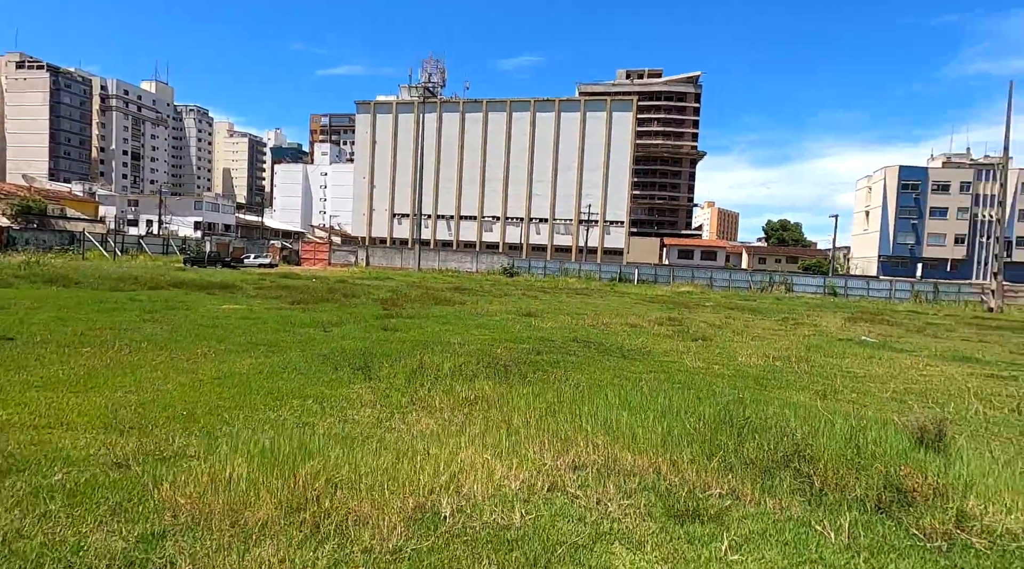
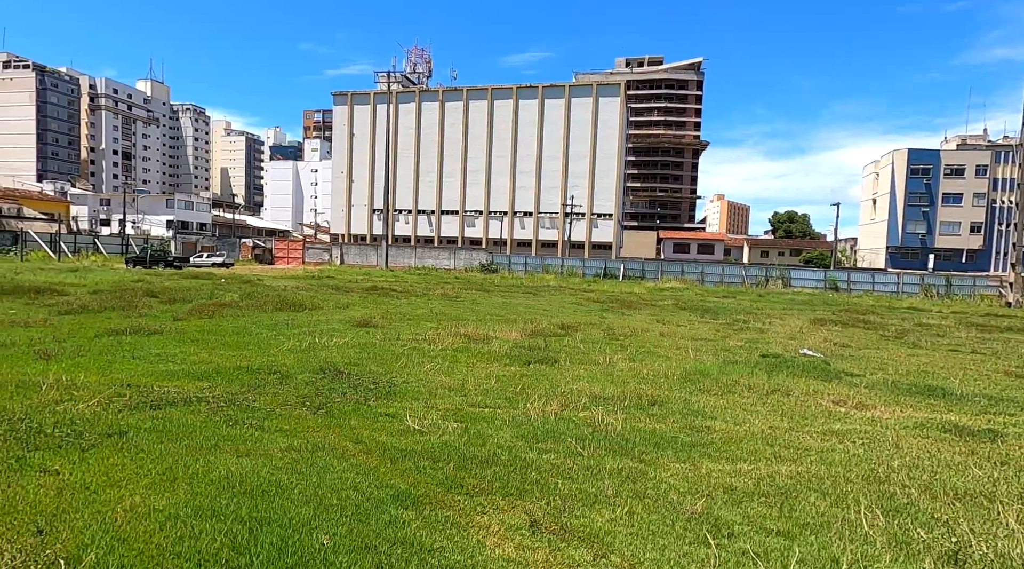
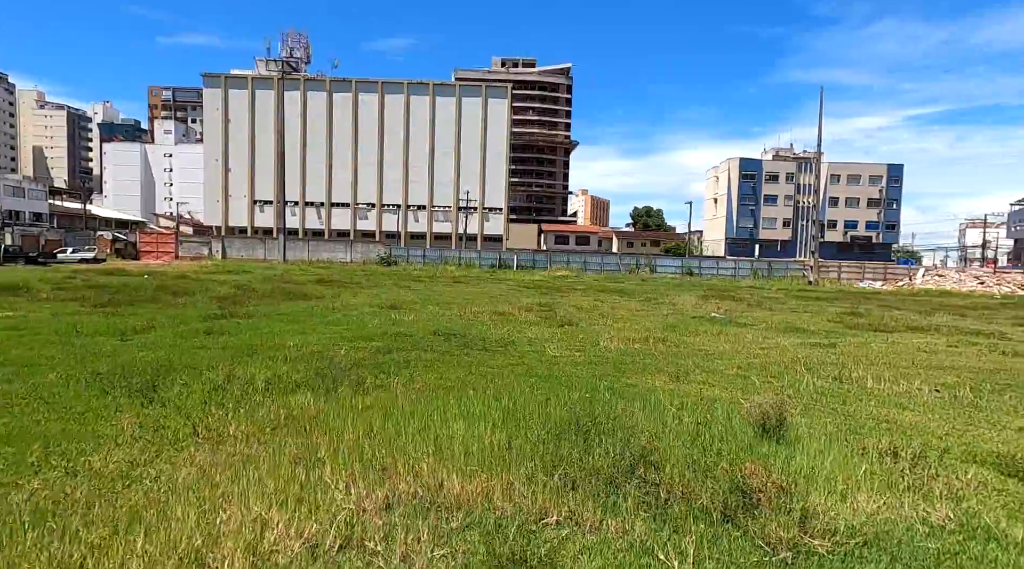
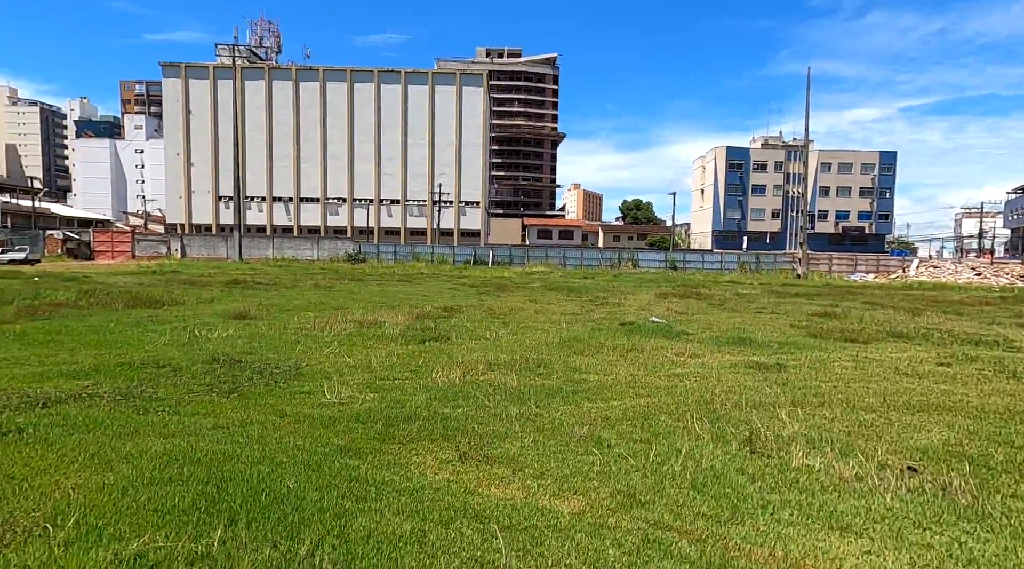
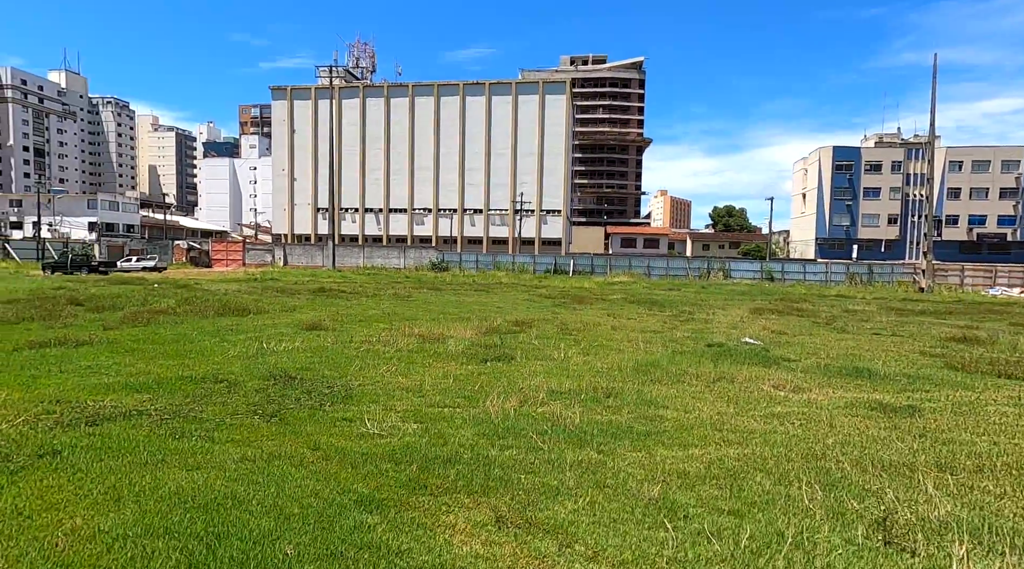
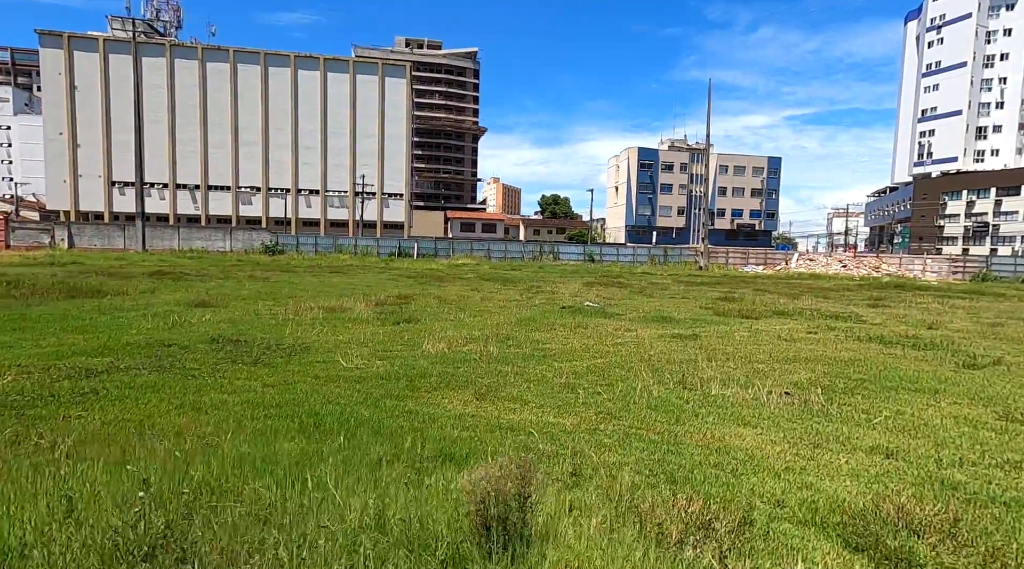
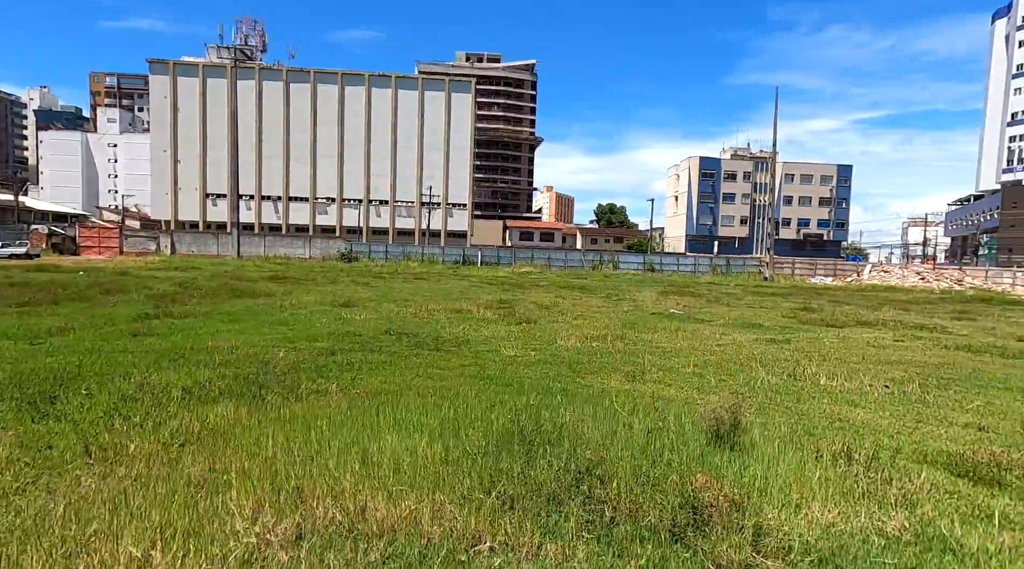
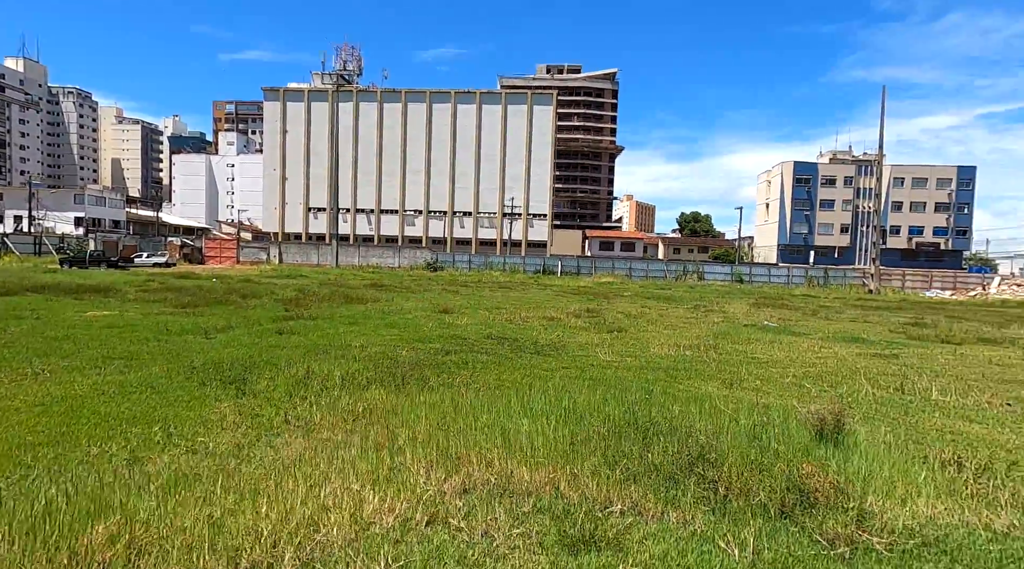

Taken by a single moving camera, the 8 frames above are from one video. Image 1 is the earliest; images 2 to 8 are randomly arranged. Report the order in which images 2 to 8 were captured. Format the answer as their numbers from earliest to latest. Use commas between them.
8, 3, 7, 6, 4, 5, 2
